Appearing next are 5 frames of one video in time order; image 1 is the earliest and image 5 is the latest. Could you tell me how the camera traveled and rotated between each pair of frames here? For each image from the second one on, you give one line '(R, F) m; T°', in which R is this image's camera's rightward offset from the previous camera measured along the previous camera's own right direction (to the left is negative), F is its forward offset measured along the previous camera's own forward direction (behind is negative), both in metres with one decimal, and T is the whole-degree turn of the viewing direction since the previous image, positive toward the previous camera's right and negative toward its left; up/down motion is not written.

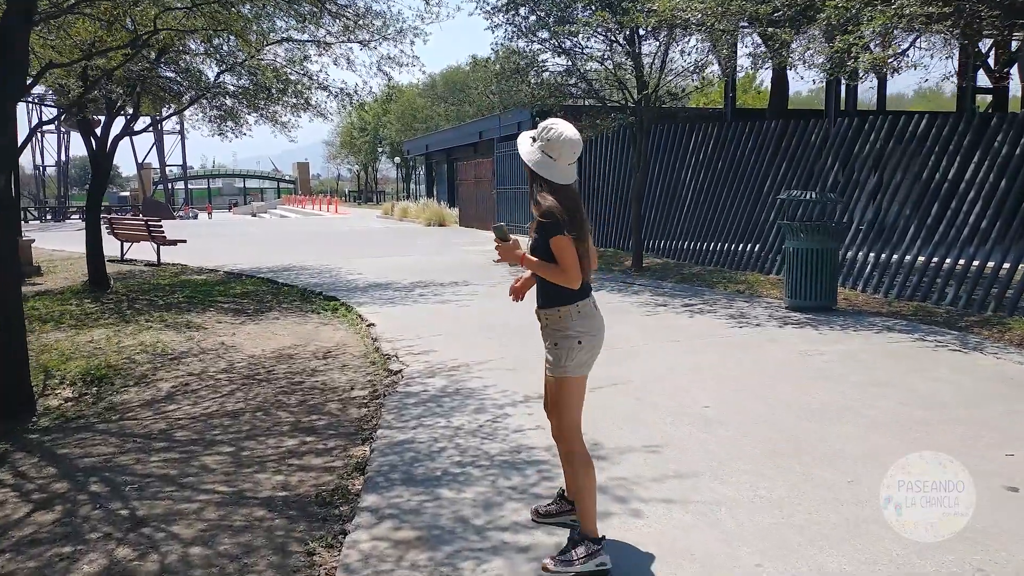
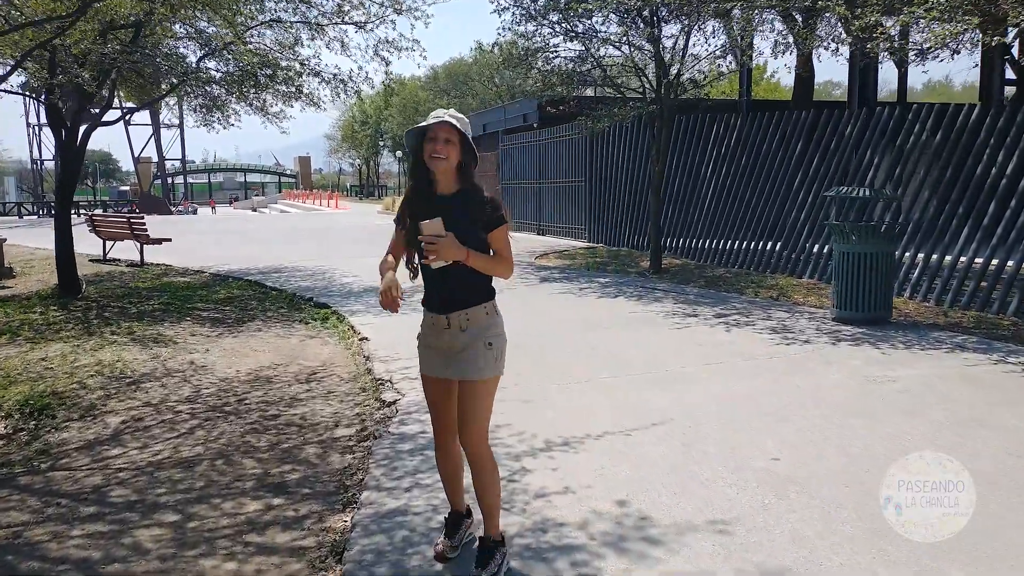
(-0.1, +1.0) m; 0°
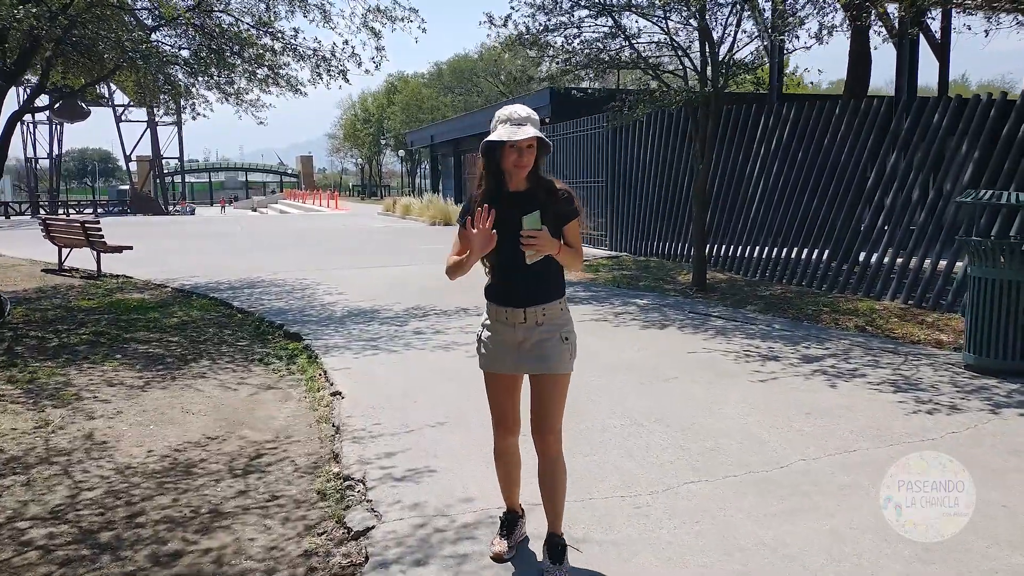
(-0.2, +2.0) m; 0°
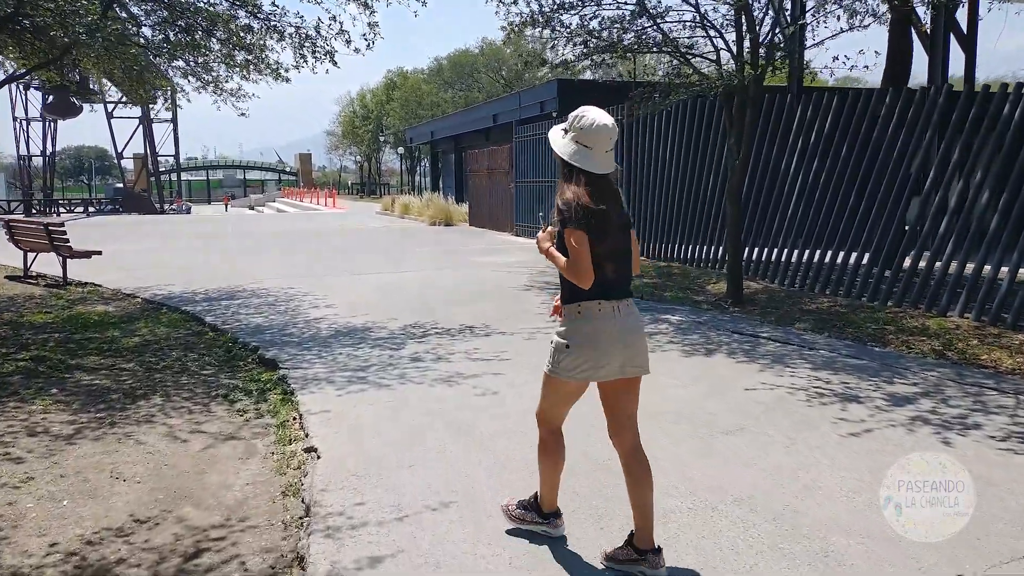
(-0.1, +1.2) m; 0°
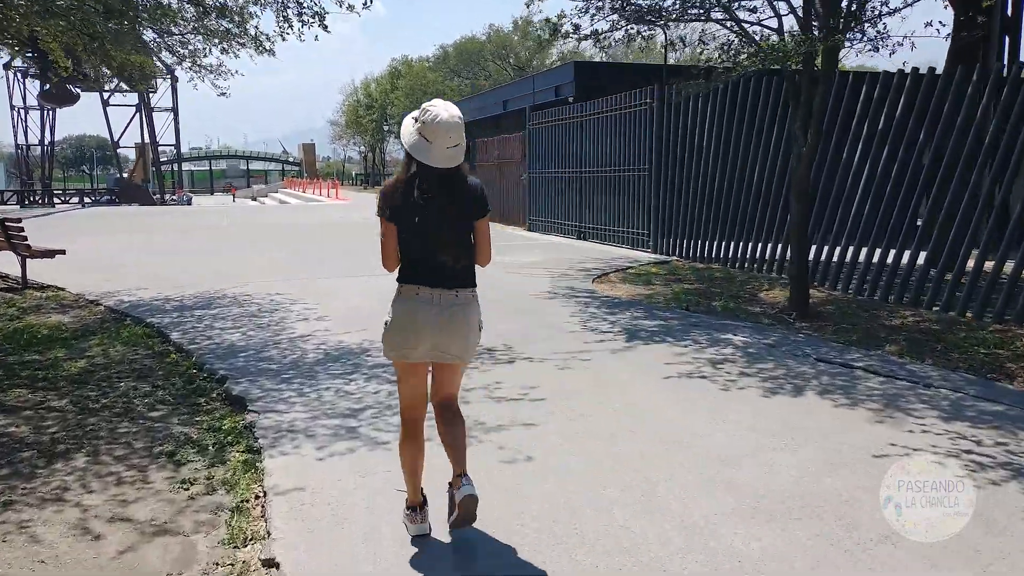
(-0.2, +1.4) m; 0°
